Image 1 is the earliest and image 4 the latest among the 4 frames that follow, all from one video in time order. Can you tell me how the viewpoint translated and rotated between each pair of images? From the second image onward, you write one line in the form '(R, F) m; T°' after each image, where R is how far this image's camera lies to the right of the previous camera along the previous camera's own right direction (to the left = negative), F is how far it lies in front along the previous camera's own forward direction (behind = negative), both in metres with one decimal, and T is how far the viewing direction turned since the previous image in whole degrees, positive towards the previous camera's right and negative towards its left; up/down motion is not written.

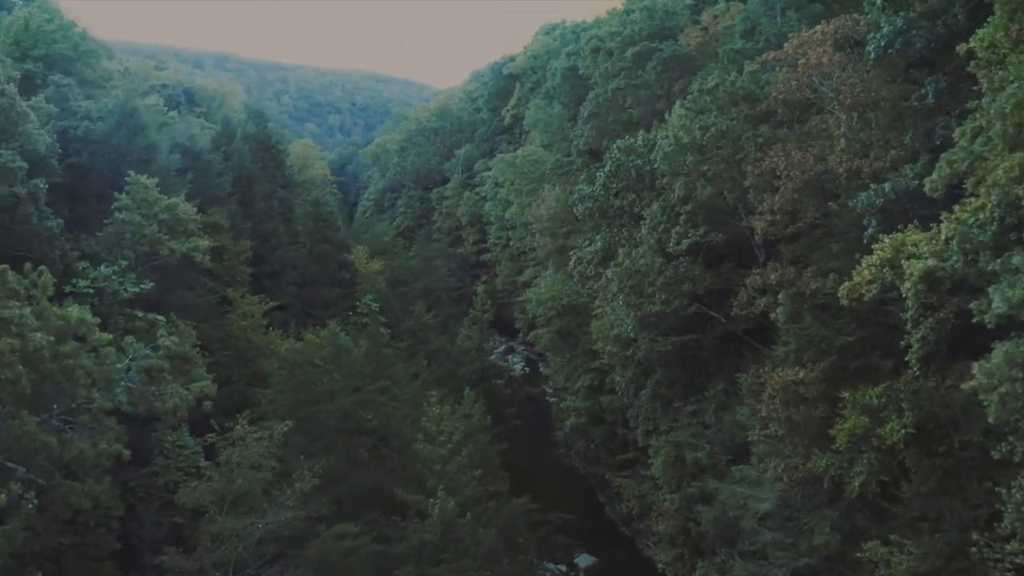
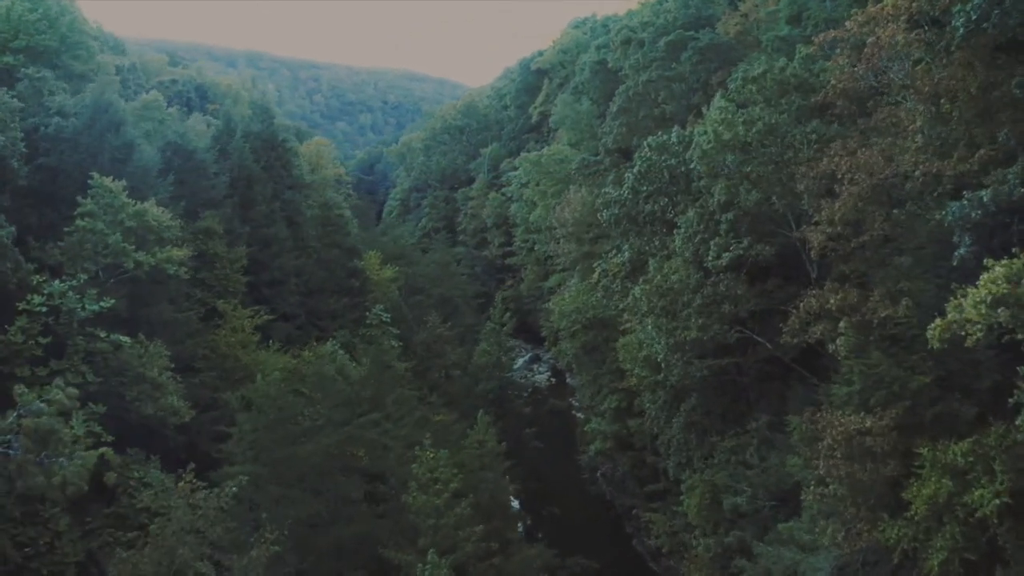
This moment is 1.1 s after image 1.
(+0.4, +2.6) m; -2°
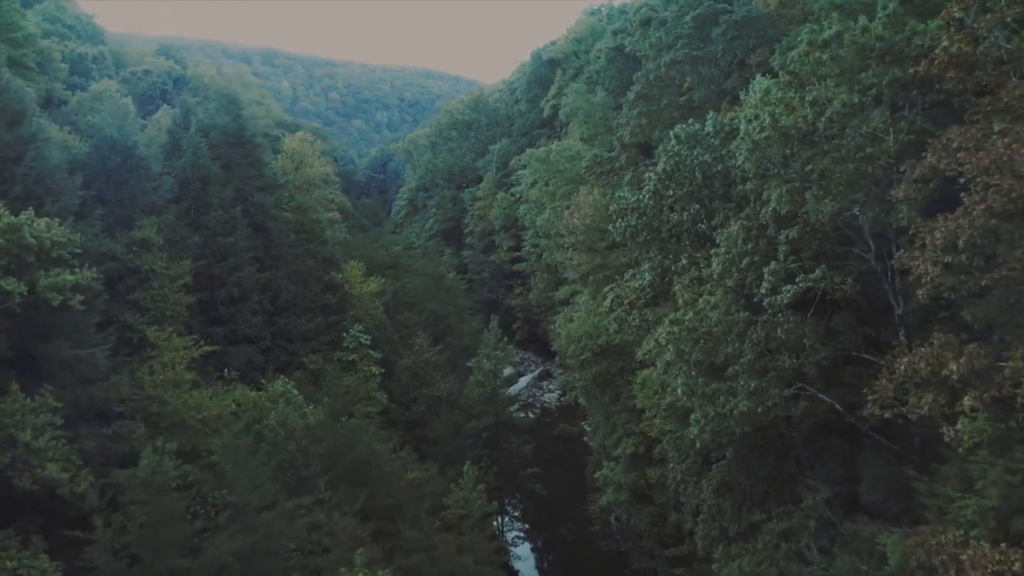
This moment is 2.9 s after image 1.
(+0.5, +4.4) m; -1°
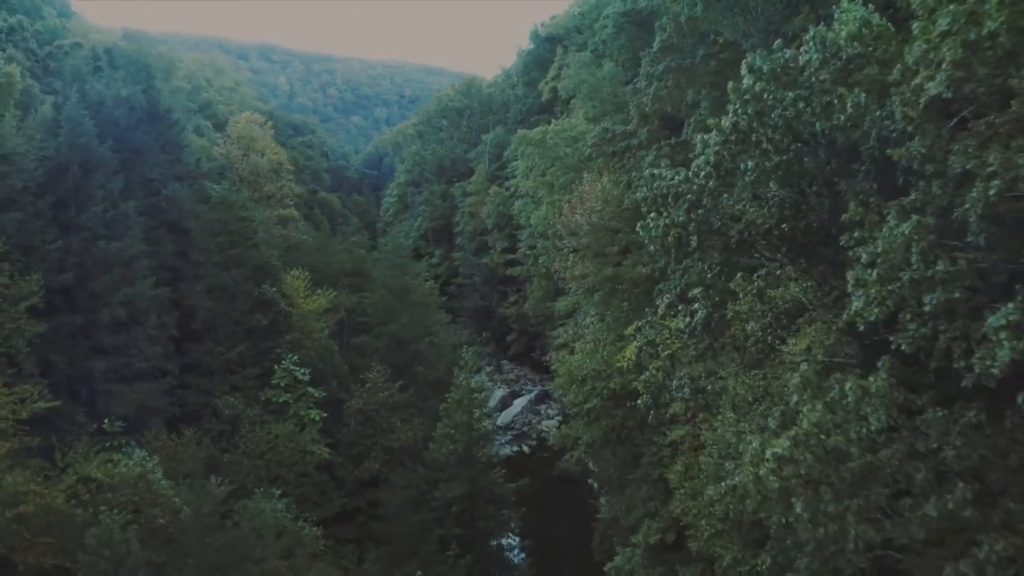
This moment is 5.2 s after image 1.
(+0.4, +6.2) m; 0°
